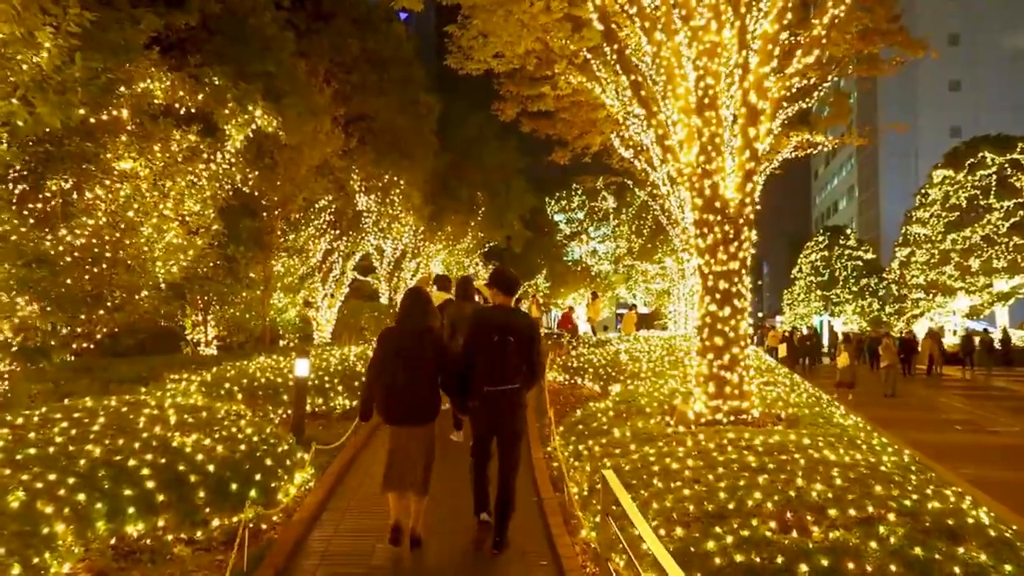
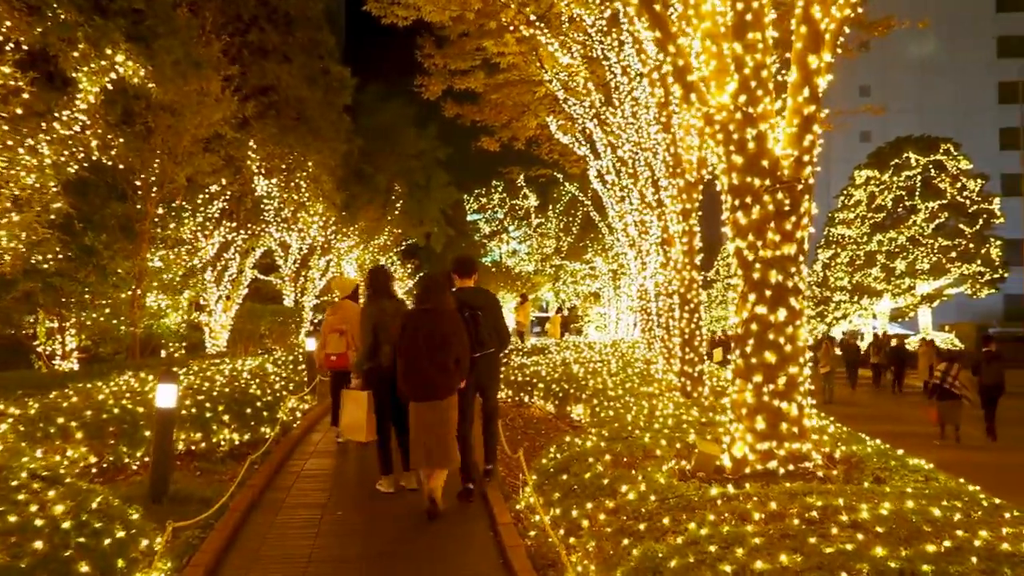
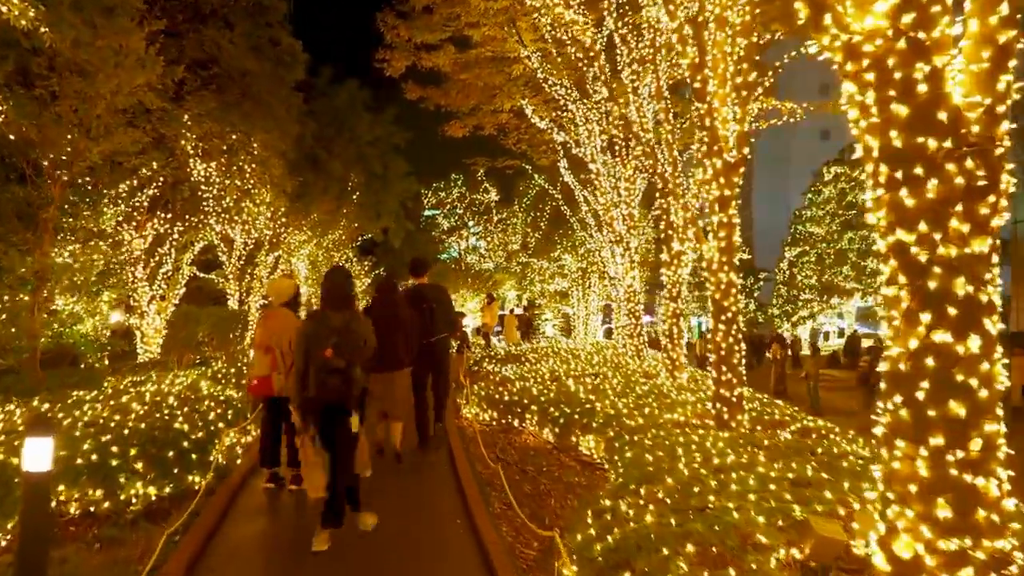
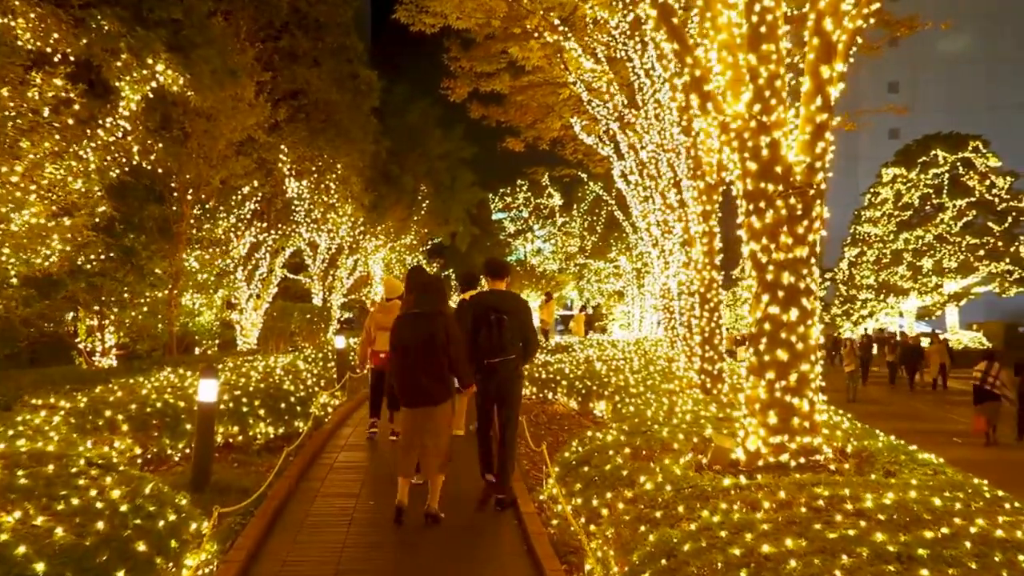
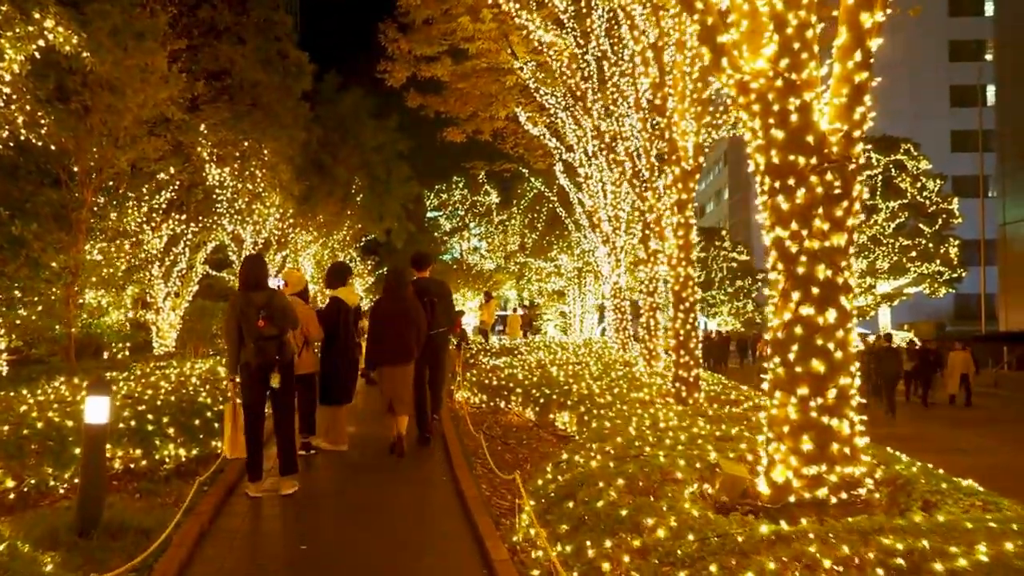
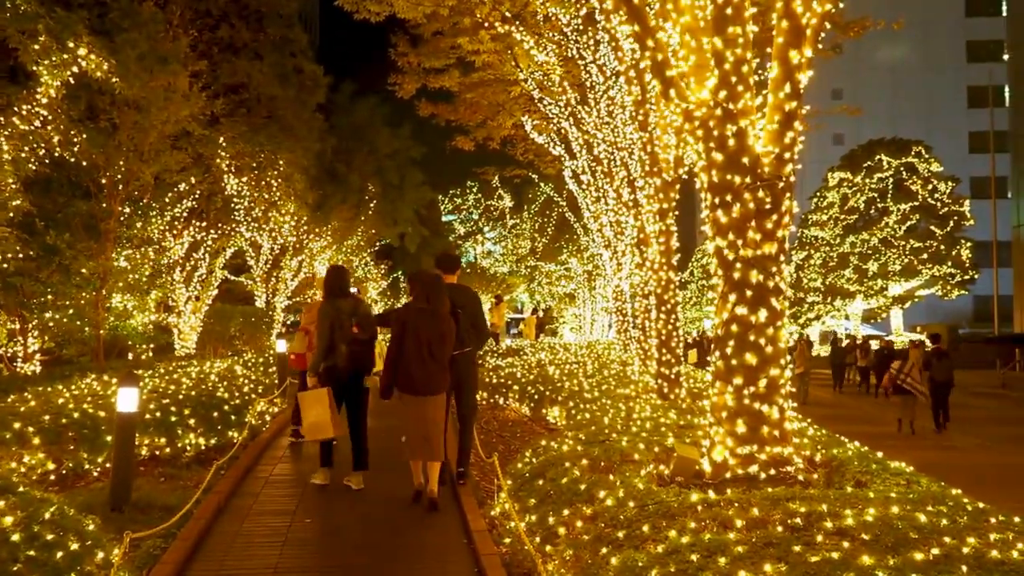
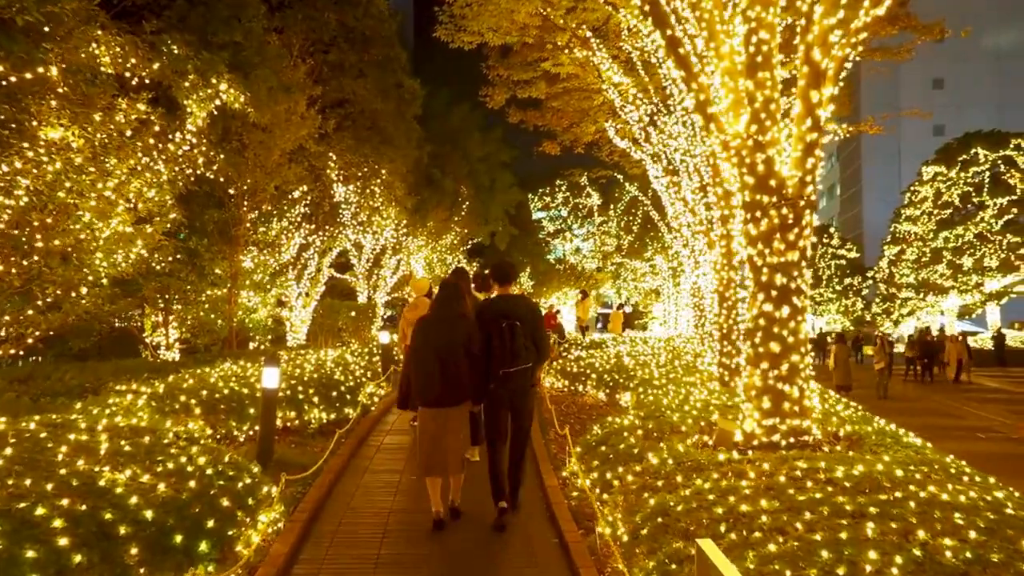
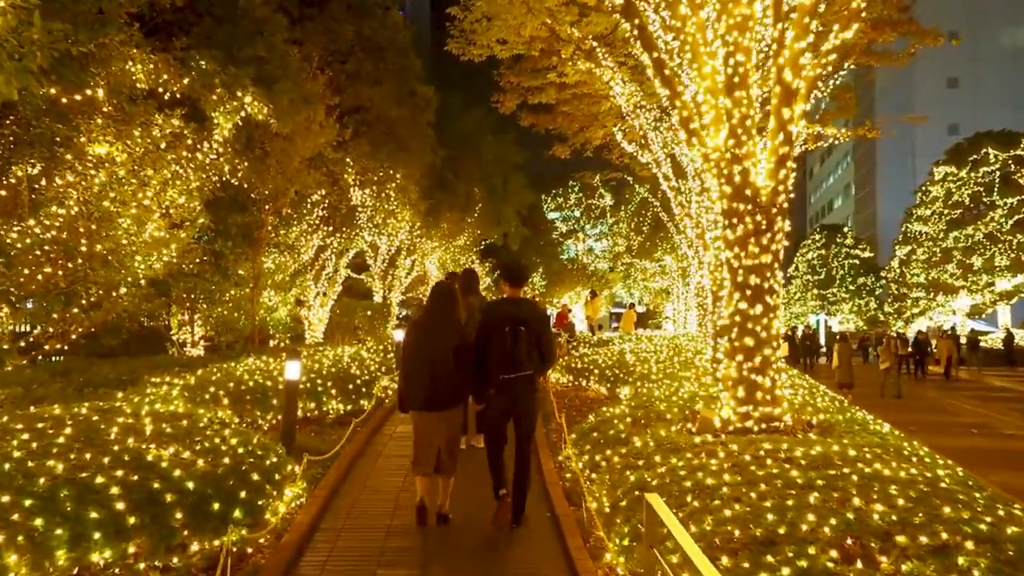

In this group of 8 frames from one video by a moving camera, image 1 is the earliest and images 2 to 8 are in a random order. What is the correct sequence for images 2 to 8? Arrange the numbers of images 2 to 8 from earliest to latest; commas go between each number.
8, 7, 4, 2, 6, 5, 3
